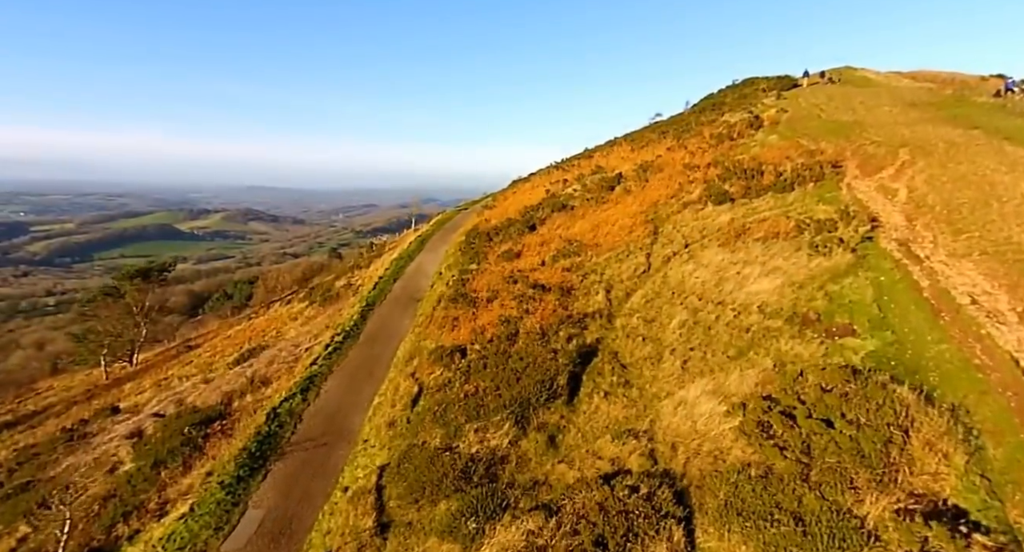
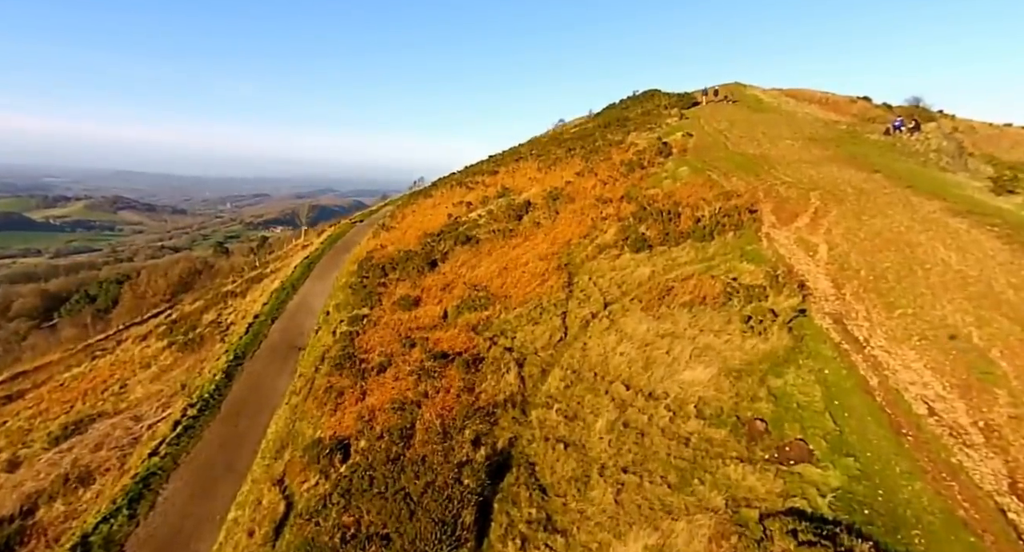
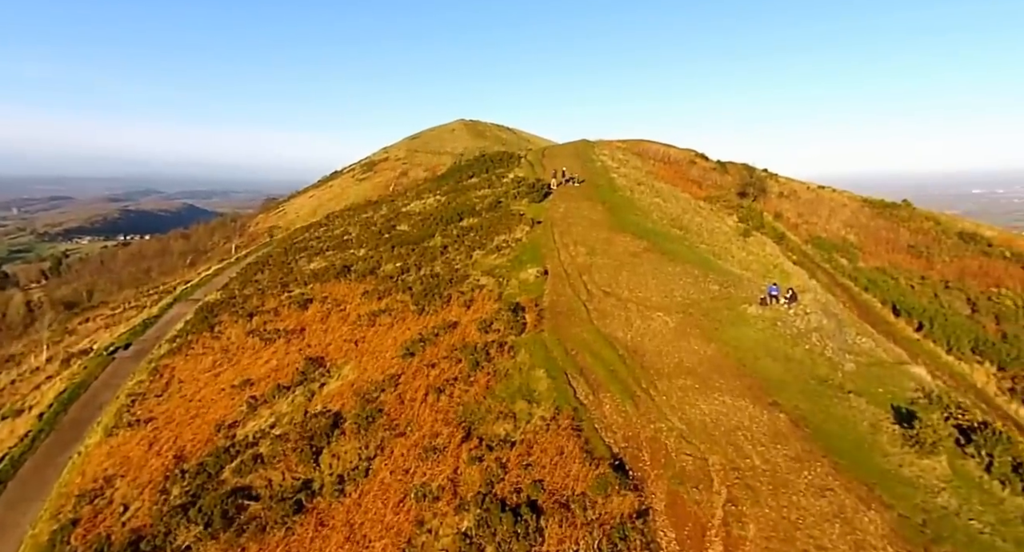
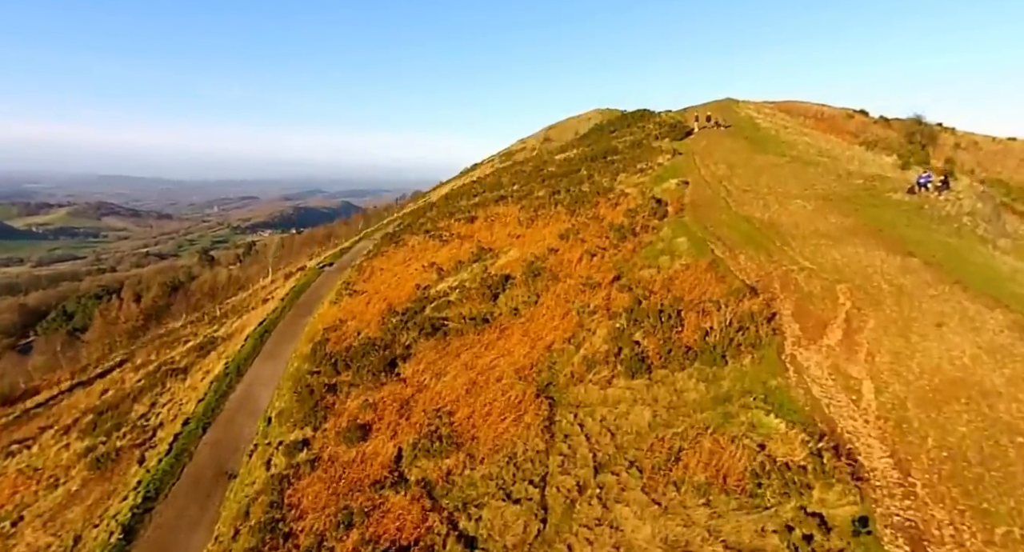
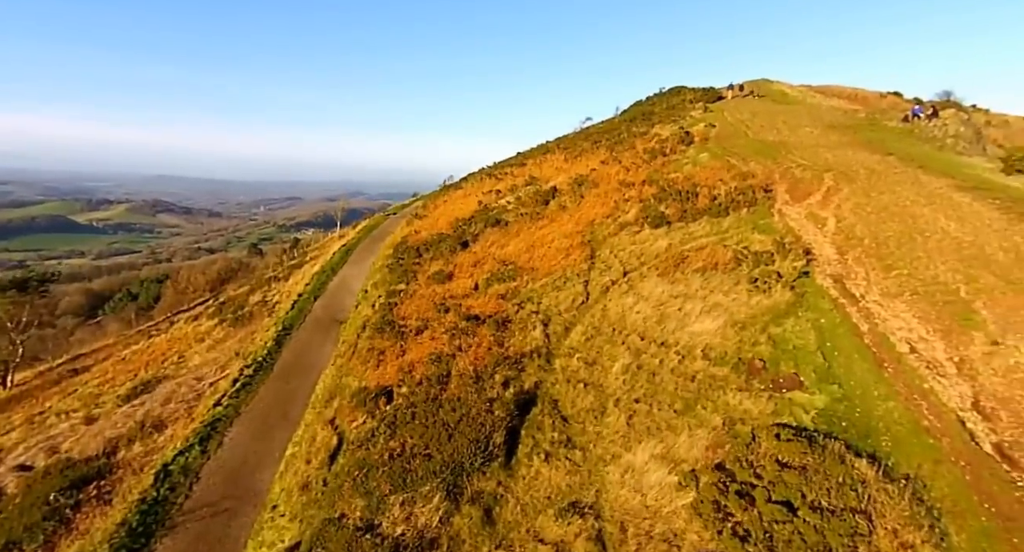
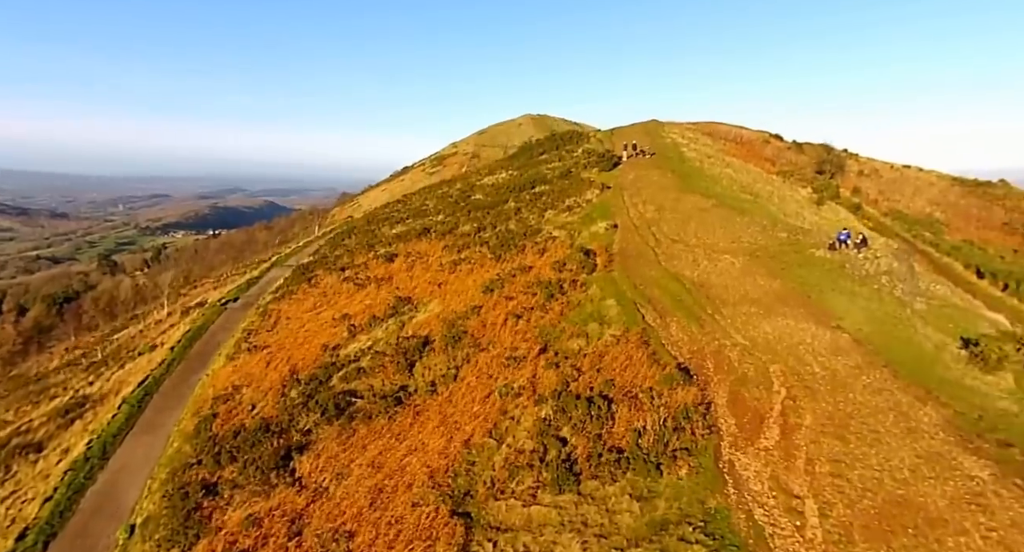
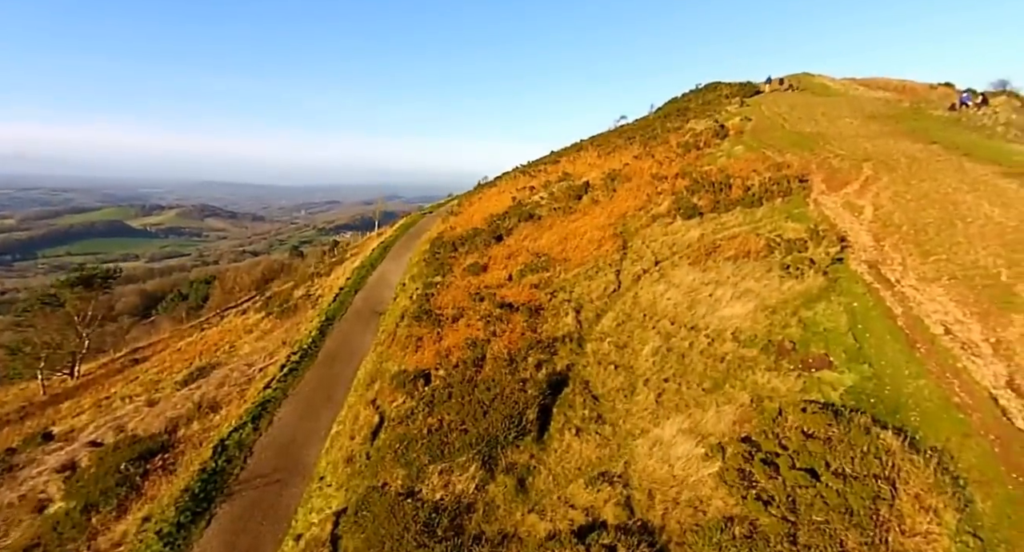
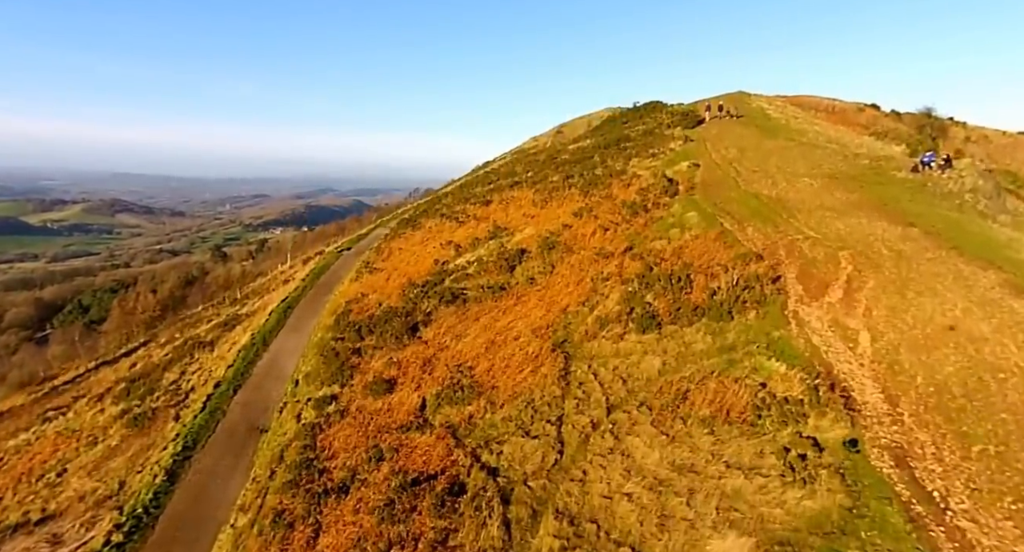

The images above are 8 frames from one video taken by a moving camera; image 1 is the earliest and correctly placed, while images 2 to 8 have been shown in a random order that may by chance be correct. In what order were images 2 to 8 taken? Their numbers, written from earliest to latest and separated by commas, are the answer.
7, 5, 2, 8, 4, 6, 3
